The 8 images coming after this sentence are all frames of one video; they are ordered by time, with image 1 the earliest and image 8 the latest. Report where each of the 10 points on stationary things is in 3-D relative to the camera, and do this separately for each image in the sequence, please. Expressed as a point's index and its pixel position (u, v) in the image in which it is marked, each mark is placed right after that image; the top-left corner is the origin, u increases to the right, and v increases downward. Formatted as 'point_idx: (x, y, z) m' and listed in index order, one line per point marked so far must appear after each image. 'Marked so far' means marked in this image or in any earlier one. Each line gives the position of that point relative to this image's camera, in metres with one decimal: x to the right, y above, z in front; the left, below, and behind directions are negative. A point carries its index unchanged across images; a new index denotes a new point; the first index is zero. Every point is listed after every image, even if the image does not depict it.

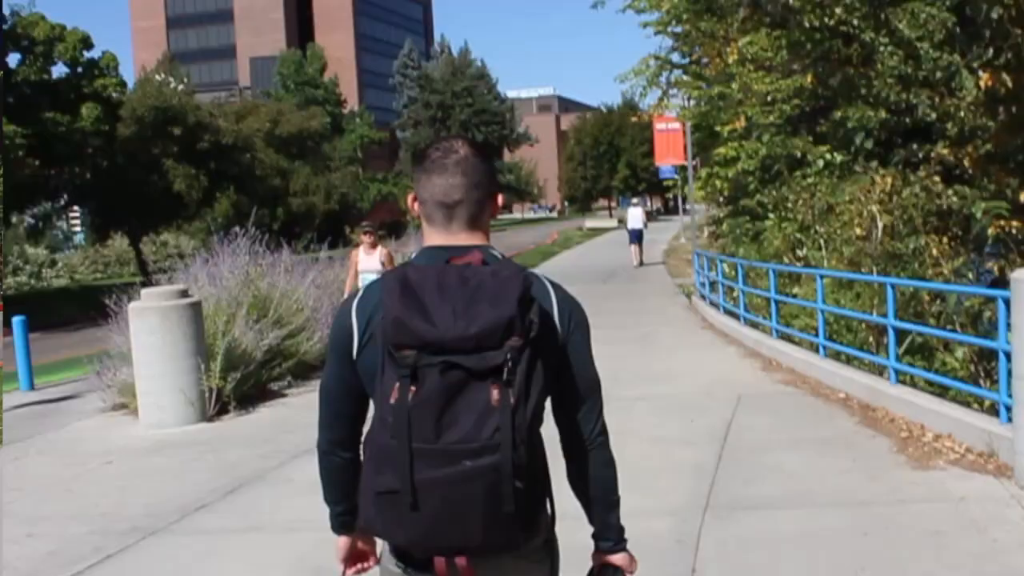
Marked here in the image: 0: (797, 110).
0: (+3.8, +2.3, +17.0) m
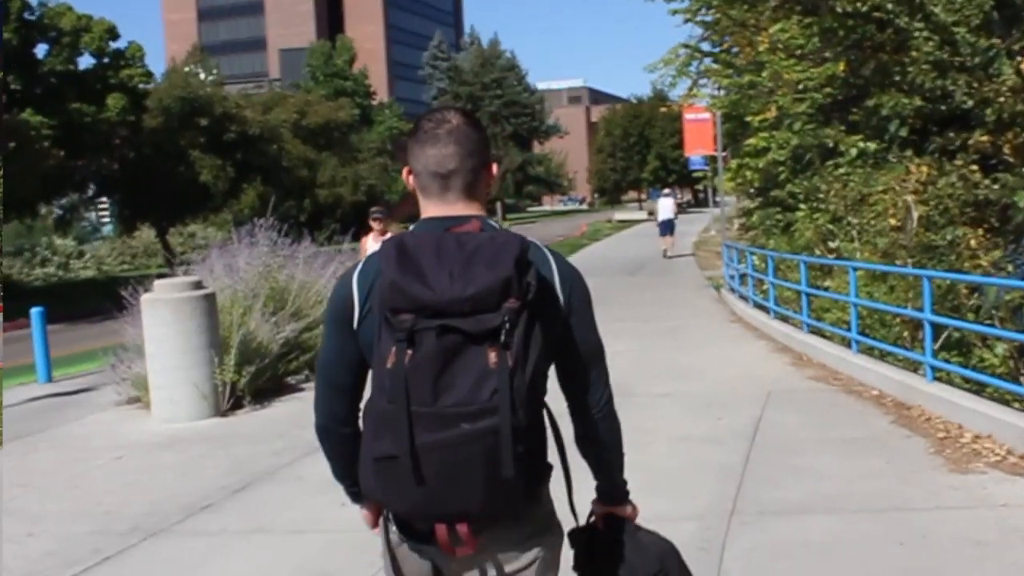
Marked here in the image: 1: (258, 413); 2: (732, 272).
0: (+4.1, +2.4, +16.6) m
1: (-2.1, -1.0, +10.8) m
2: (+3.3, +0.2, +19.4) m
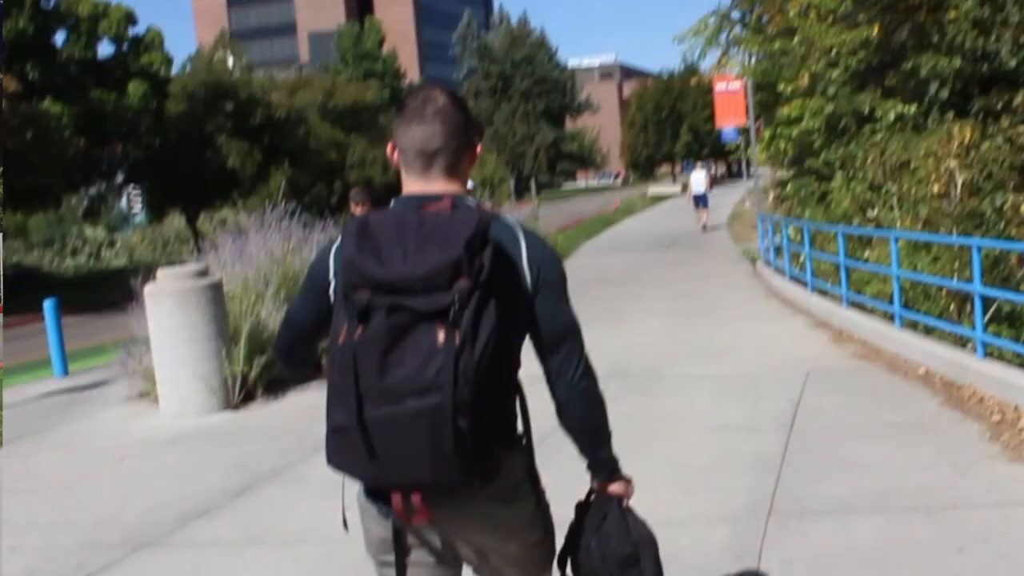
0: (+4.4, +2.8, +15.9) m
1: (-1.9, -0.9, +10.3) m
2: (+3.7, +0.6, +18.8) m
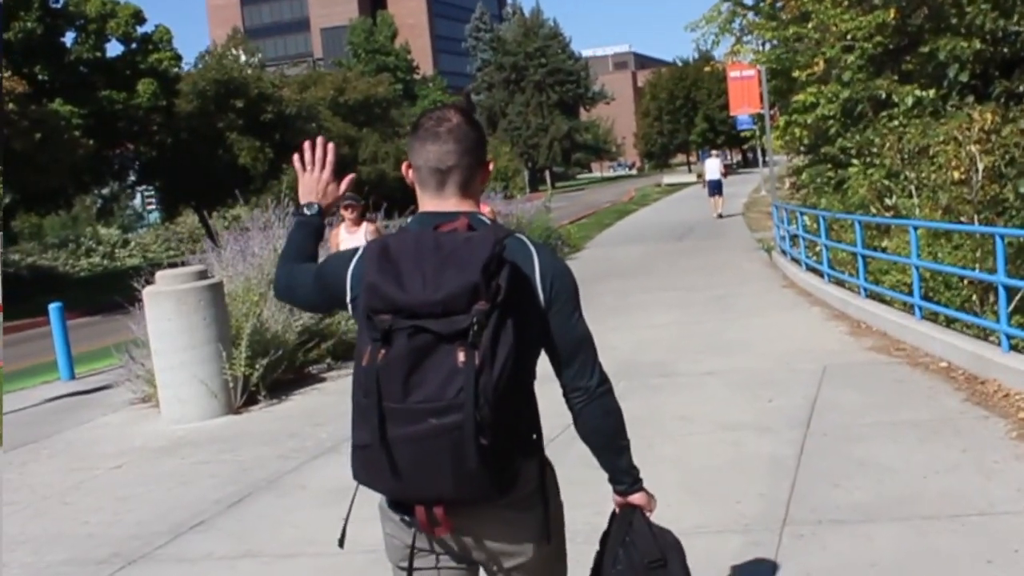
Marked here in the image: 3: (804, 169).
0: (+4.5, +2.9, +15.5) m
1: (-1.9, -0.9, +10.1) m
2: (+3.9, +0.8, +18.4) m
3: (+4.4, +1.8, +19.3) m
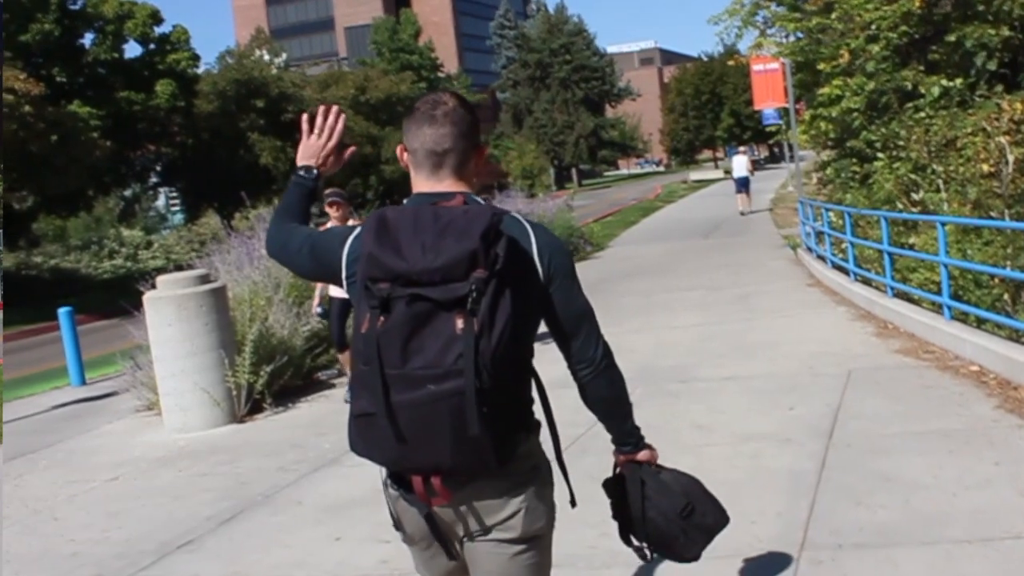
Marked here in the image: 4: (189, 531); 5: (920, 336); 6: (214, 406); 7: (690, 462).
0: (+4.6, +2.9, +15.1) m
1: (-1.8, -1.0, +9.8) m
2: (+4.1, +0.8, +18.0) m
3: (+4.7, +1.8, +18.8) m
4: (-1.6, -1.2, +6.4) m
5: (+3.0, -0.3, +9.5) m
6: (-2.2, -0.9, +9.5) m
7: (+0.9, -0.9, +6.4) m
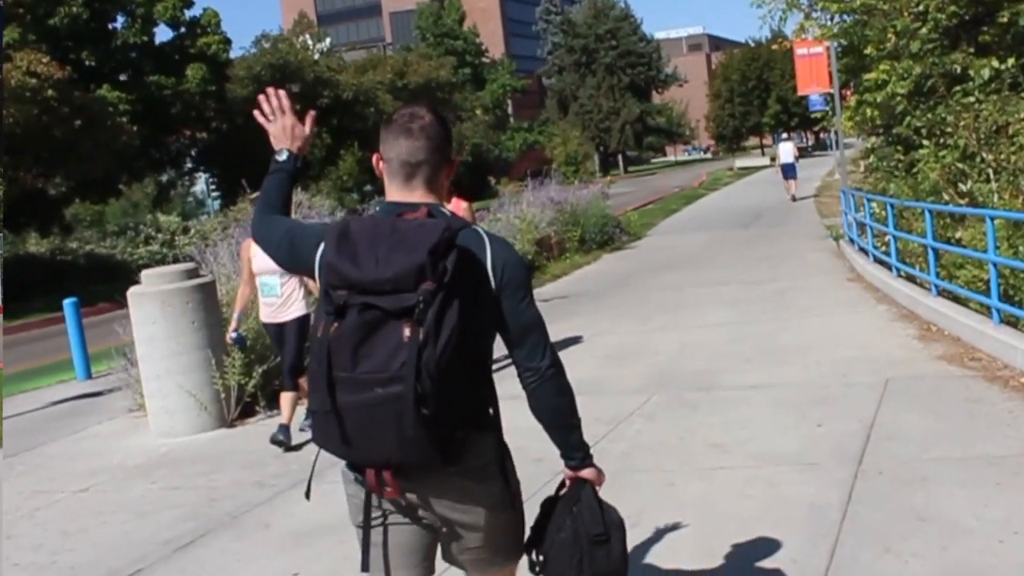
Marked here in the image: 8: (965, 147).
0: (+4.9, +3.0, +14.2) m
1: (-1.7, -0.9, +9.1) m
2: (+4.5, +0.9, +17.1) m
3: (+5.1, +1.9, +17.9) m
4: (-1.7, -1.2, +5.8) m
5: (+3.1, -0.3, +8.7) m
6: (-2.2, -0.8, +8.9) m
7: (+0.8, -0.9, +5.7) m
8: (+4.3, +1.3, +12.1) m
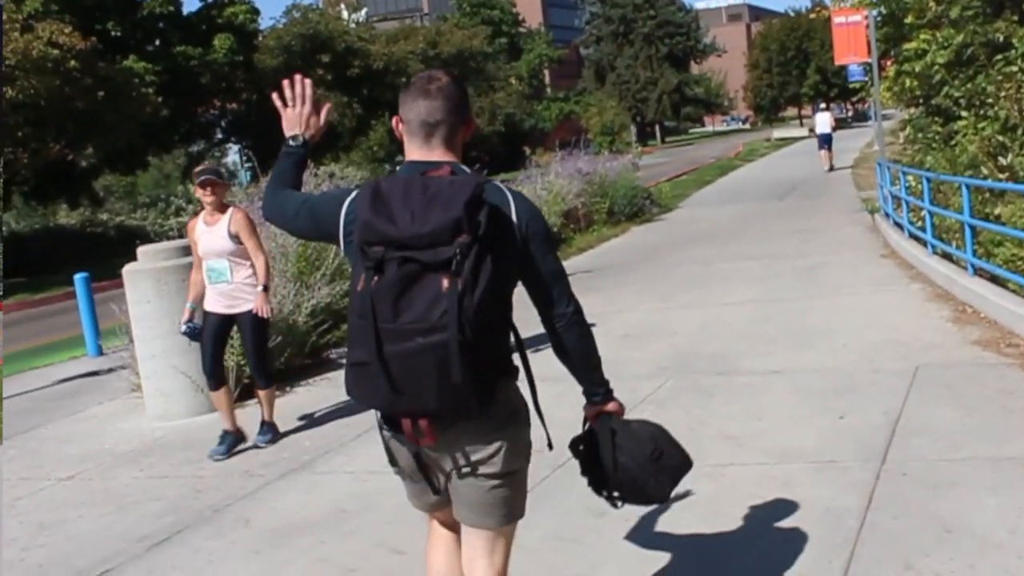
0: (+5.1, +3.2, +13.5) m
1: (-1.6, -0.8, +8.8) m
2: (+4.8, +1.2, +16.6) m
3: (+5.4, +2.2, +17.3) m
4: (-1.7, -1.1, +5.4) m
5: (+3.1, -0.2, +8.2) m
6: (-2.1, -0.7, +8.5) m
7: (+0.8, -0.8, +5.2) m
8: (+4.5, +1.5, +11.6) m
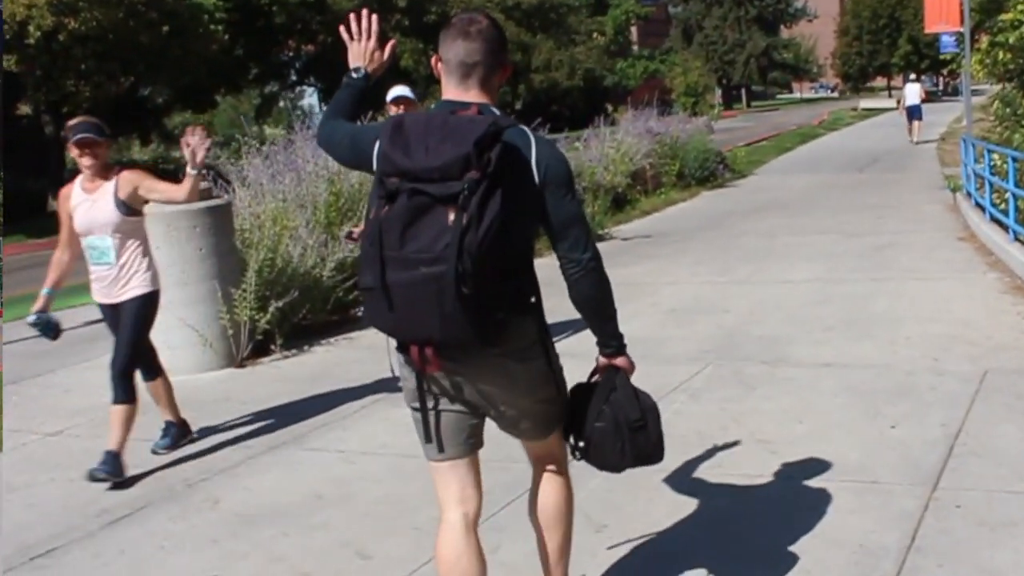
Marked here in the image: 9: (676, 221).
0: (+5.8, +3.3, +12.5) m
1: (-1.5, -0.5, +8.2) m
2: (+5.5, +1.4, +15.6) m
3: (+6.2, +2.4, +16.2) m
4: (-1.7, -0.9, +4.9) m
5: (+3.3, -0.2, +7.4) m
6: (-1.9, -0.4, +8.0) m
7: (+0.8, -0.8, +4.6) m
8: (+4.9, +1.6, +10.6) m
9: (+2.1, +0.9, +17.0) m
